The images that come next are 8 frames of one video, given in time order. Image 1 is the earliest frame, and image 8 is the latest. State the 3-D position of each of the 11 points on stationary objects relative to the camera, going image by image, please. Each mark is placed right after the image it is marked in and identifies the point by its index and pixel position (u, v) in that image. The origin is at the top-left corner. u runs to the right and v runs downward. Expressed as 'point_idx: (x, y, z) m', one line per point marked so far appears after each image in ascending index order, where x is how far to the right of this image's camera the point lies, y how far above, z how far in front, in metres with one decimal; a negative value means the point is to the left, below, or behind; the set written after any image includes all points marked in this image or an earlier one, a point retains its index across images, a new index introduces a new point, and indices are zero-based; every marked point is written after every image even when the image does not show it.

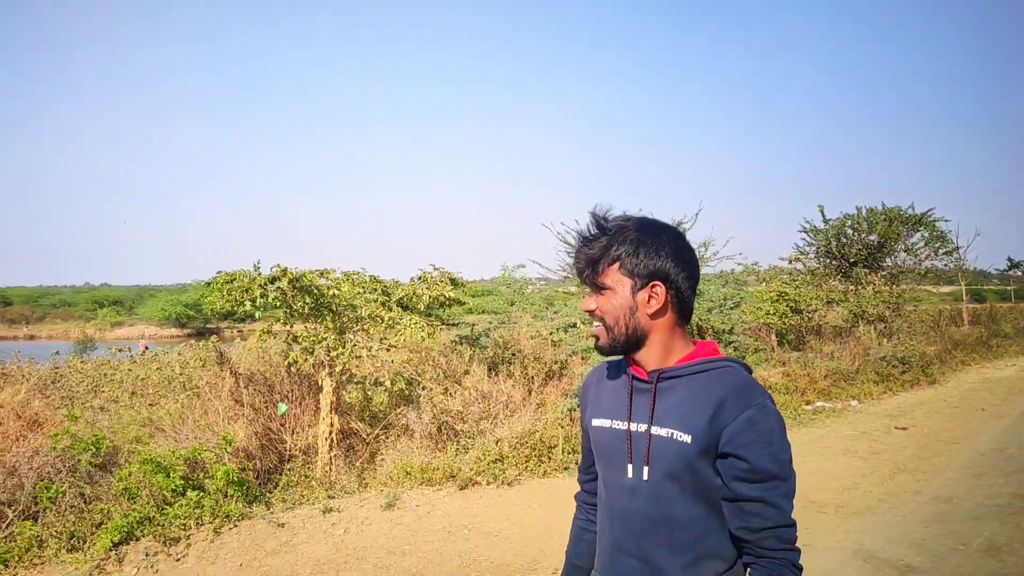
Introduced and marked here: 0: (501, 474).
0: (0.0, -1.7, +5.8) m
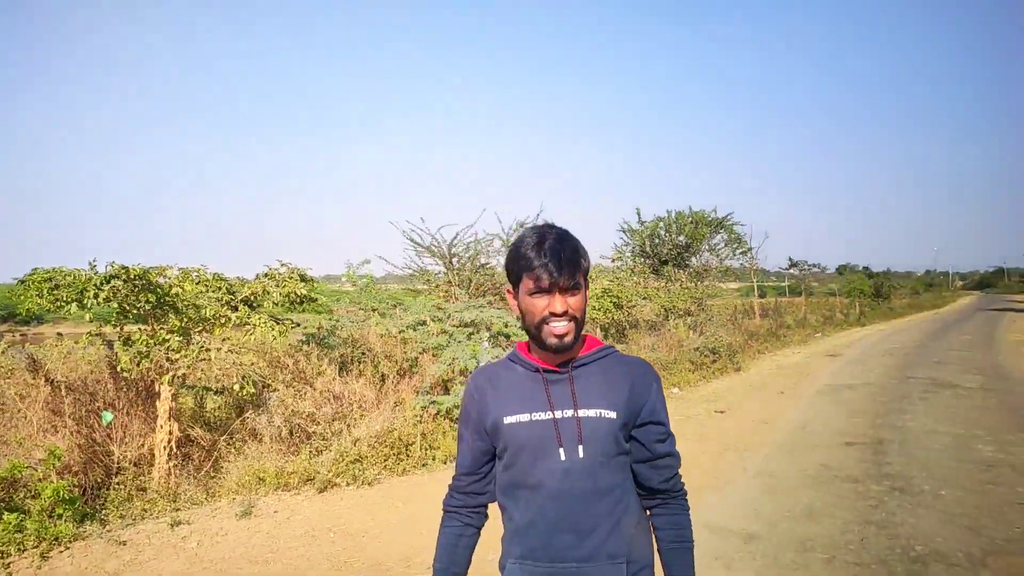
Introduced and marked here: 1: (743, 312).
0: (-1.3, -1.7, +5.8) m
1: (+7.3, -0.8, +19.6) m
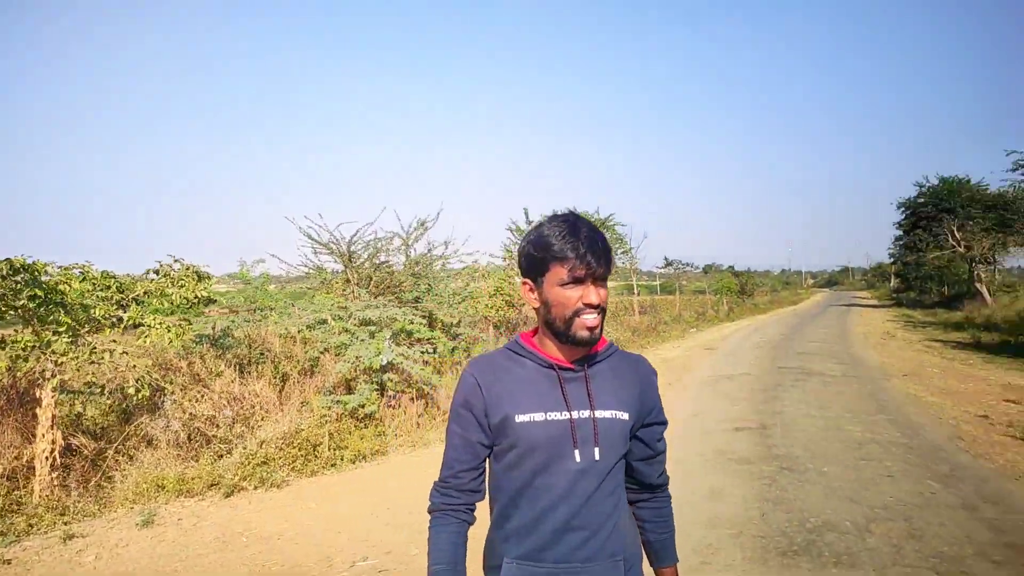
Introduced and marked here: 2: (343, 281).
0: (-2.2, -1.7, +5.7) m
1: (+3.8, -0.7, +20.8) m
2: (-2.6, +0.1, +9.7) m
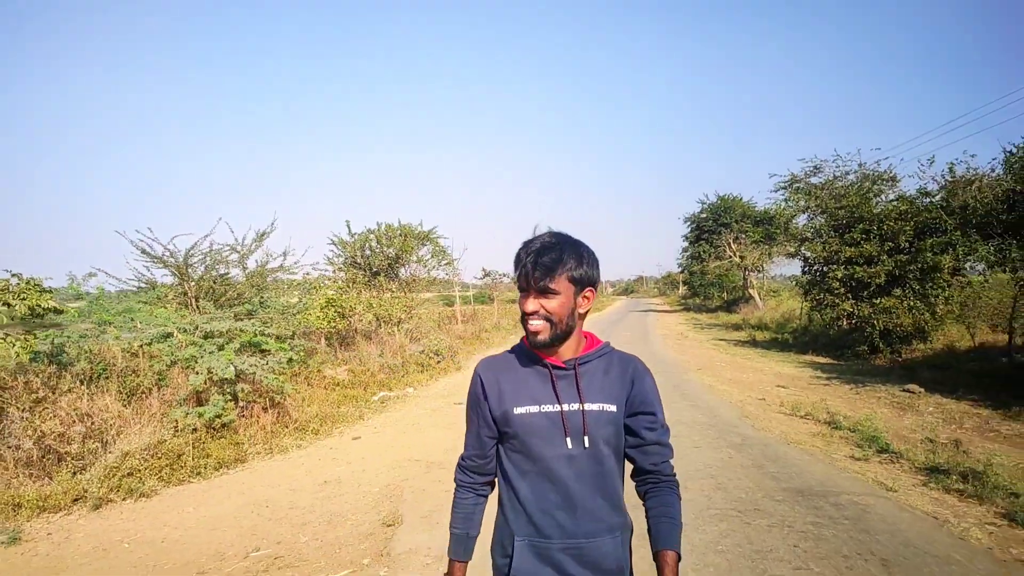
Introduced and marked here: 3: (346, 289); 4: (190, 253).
0: (-3.5, -1.8, +5.7) m
1: (-2.2, -1.1, +21.9) m
2: (-5.1, -0.1, +9.4) m
3: (-4.4, 0.0, +16.8) m
4: (-4.9, +0.5, +9.5) m
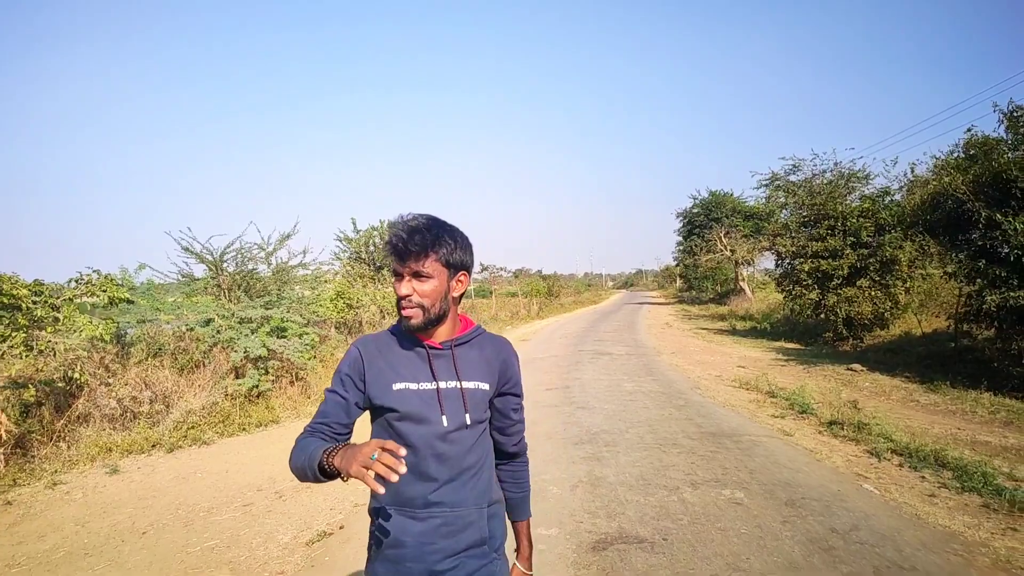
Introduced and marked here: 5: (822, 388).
0: (-3.7, -1.7, +7.3) m
1: (-2.3, -0.8, +23.4) m
2: (-5.3, +0.1, +10.9) m
3: (-4.6, +0.2, +18.2) m
4: (-5.1, +0.7, +11.0) m
5: (+5.3, -1.7, +10.5) m
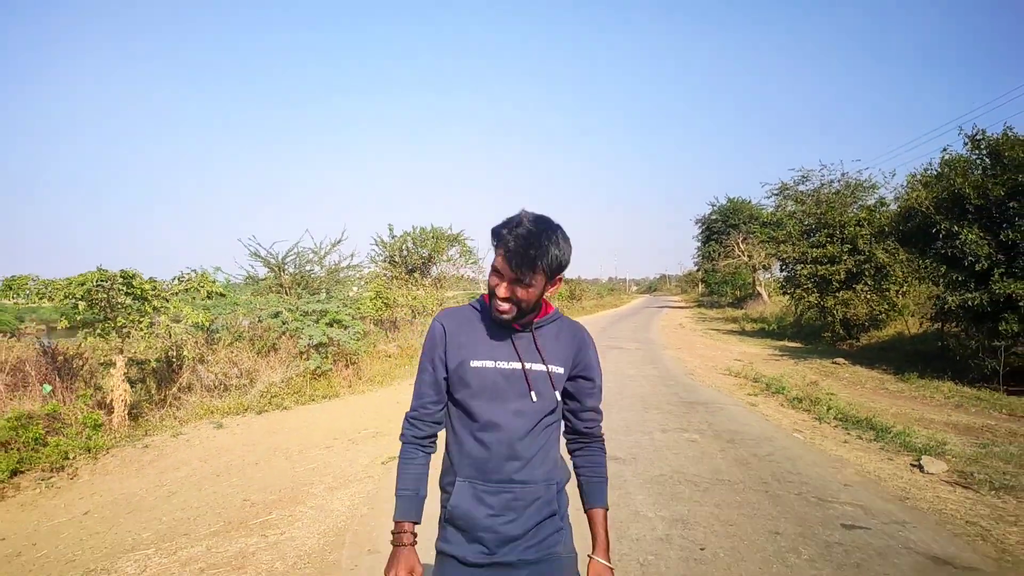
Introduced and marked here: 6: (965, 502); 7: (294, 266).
0: (-3.4, -1.7, +9.1) m
1: (-1.4, -0.9, +25.2) m
2: (-4.8, +0.1, +12.8) m
3: (-3.9, +0.2, +20.1) m
4: (-4.7, +0.7, +12.9) m
5: (+5.6, -1.7, +12.0) m
6: (+3.4, -1.6, +4.6) m
7: (-4.5, +0.4, +12.9) m
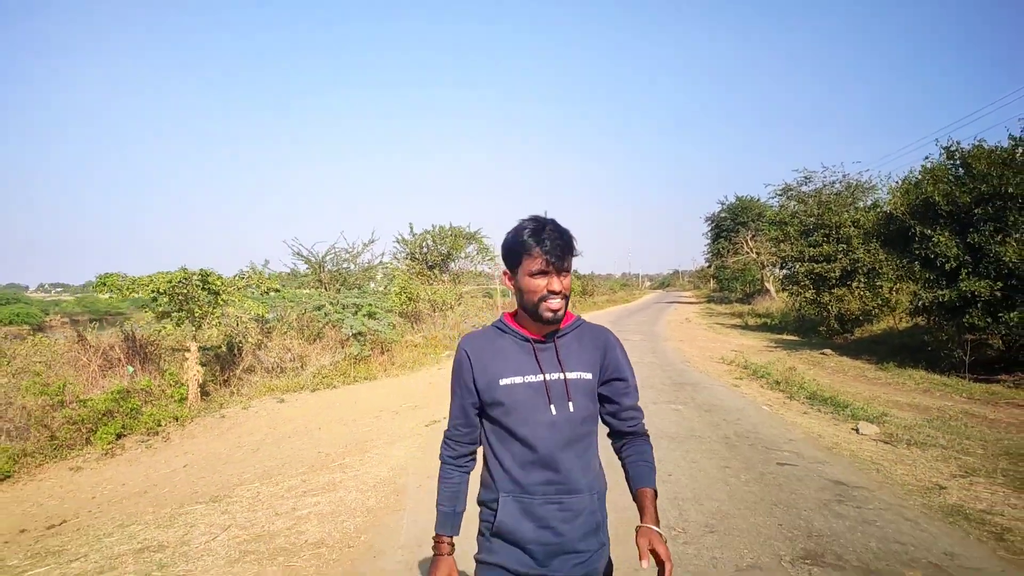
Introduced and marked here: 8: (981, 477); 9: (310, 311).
0: (-3.1, -1.6, +10.6) m
1: (-0.8, -0.7, +26.7) m
2: (-4.5, +0.2, +14.3) m
3: (-3.4, +0.3, +21.6) m
4: (-4.3, +0.8, +14.4) m
5: (+6.0, -1.7, +13.3) m
6: (+3.6, -1.6, +6.0) m
7: (-4.1, +0.5, +14.4) m
8: (+4.0, -1.6, +5.2) m
9: (-4.1, -0.4, +12.6) m
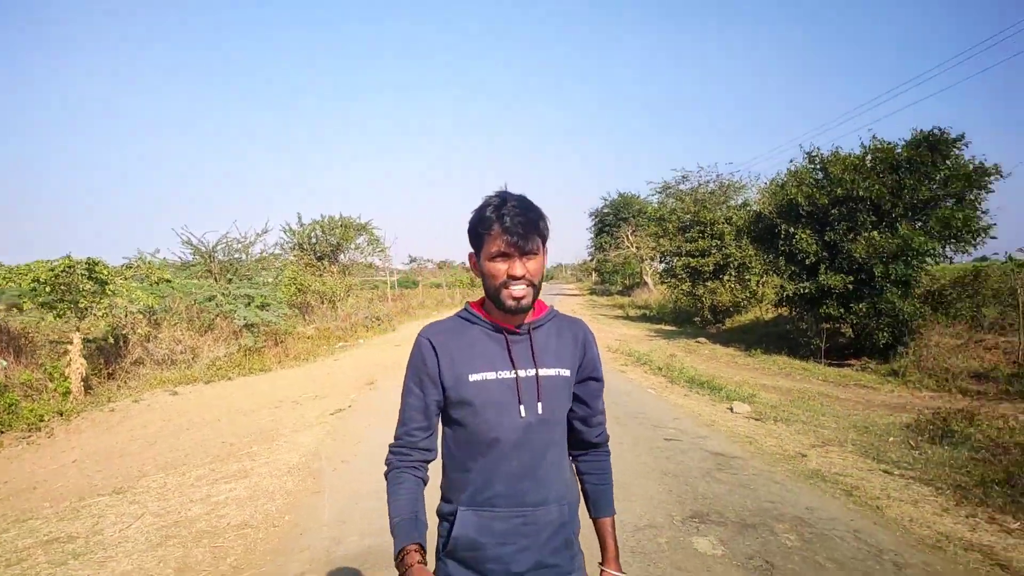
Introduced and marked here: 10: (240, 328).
0: (-4.8, -1.5, +10.3) m
1: (-5.4, -0.3, +26.5) m
2: (-6.8, +0.4, +13.7) m
3: (-7.1, +0.6, +21.1) m
4: (-6.7, +1.0, +13.8) m
5: (+3.6, -1.5, +14.6) m
6: (+2.6, -1.5, +7.0) m
7: (-6.5, +0.8, +13.8) m
8: (+3.2, -1.6, +6.3) m
9: (-6.1, -0.2, +12.1) m
10: (-5.3, -0.8, +12.0) m
